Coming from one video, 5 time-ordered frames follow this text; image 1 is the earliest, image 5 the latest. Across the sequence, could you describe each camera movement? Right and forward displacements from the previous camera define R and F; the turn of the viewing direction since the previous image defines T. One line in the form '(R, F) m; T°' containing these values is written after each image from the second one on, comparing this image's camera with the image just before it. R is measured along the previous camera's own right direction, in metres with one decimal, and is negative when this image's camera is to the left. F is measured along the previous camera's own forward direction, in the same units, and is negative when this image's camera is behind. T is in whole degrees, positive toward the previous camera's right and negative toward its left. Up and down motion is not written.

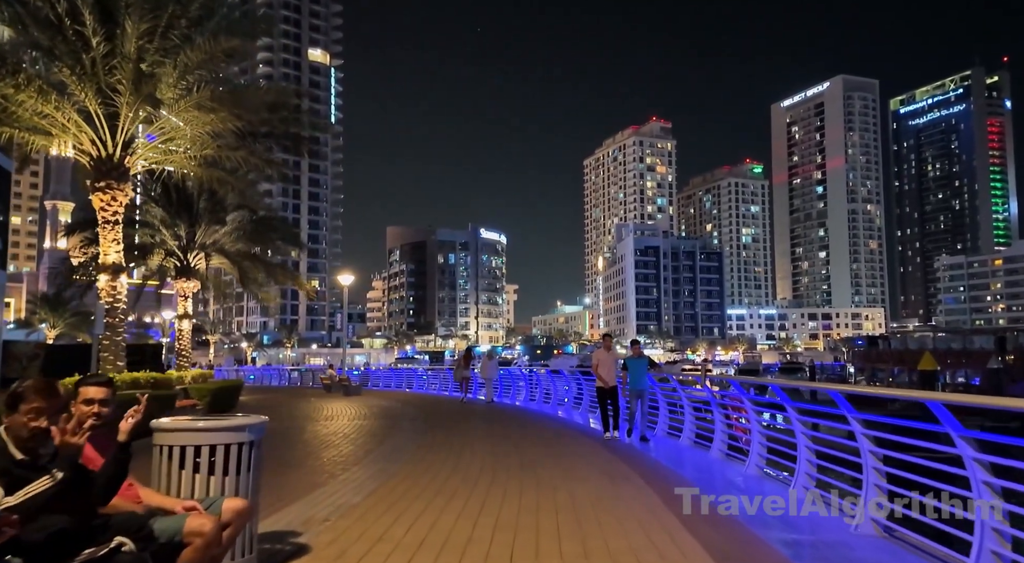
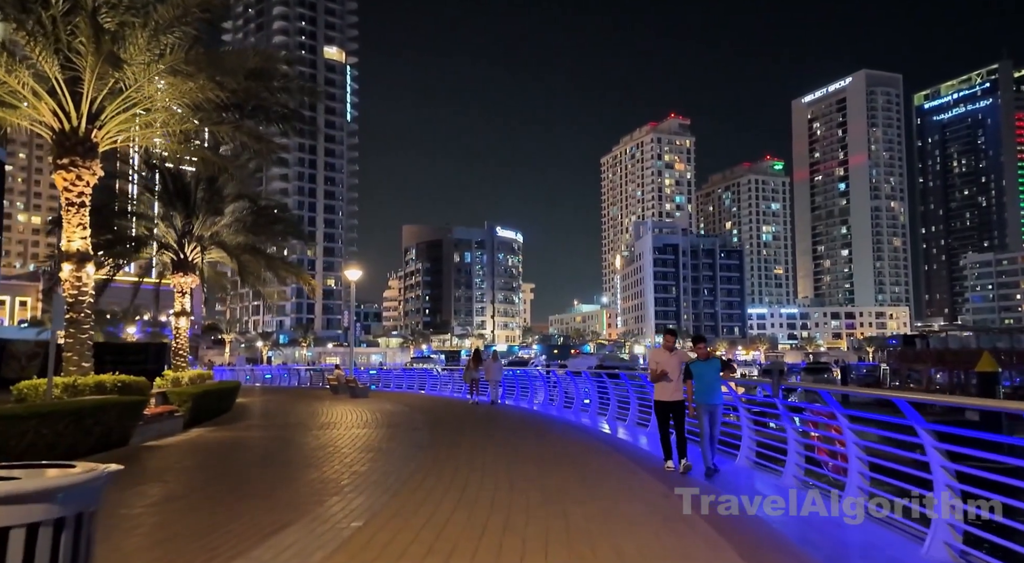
(0.0, +1.8) m; -1°
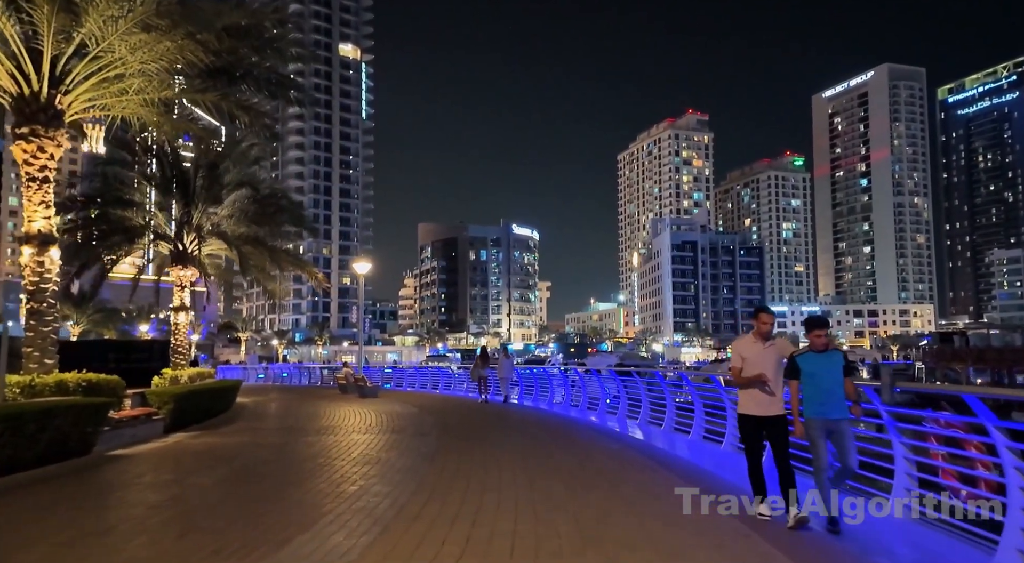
(-0.1, +1.6) m; -1°
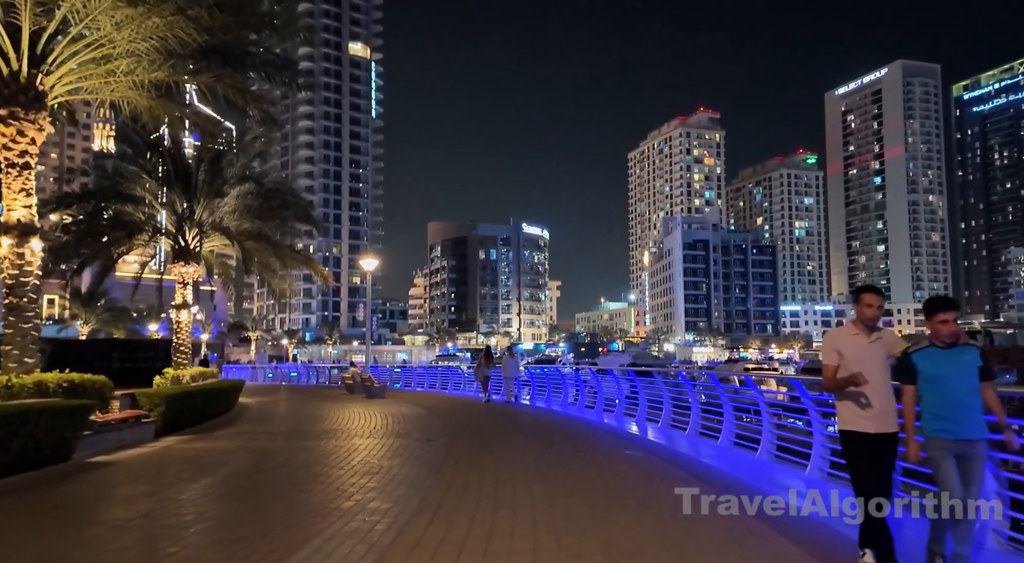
(-0.1, +0.8) m; -1°
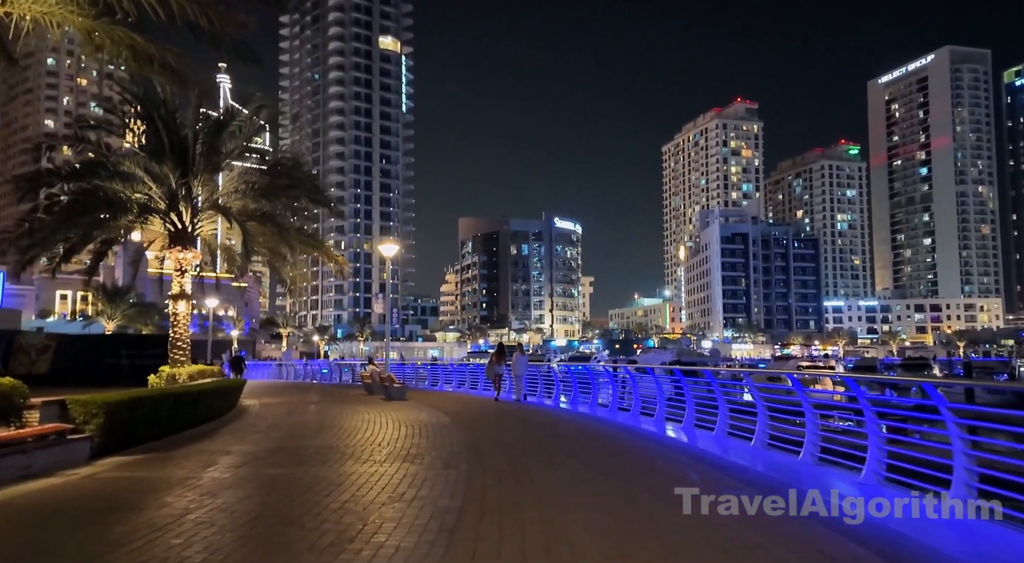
(-0.2, +2.9) m; -2°
